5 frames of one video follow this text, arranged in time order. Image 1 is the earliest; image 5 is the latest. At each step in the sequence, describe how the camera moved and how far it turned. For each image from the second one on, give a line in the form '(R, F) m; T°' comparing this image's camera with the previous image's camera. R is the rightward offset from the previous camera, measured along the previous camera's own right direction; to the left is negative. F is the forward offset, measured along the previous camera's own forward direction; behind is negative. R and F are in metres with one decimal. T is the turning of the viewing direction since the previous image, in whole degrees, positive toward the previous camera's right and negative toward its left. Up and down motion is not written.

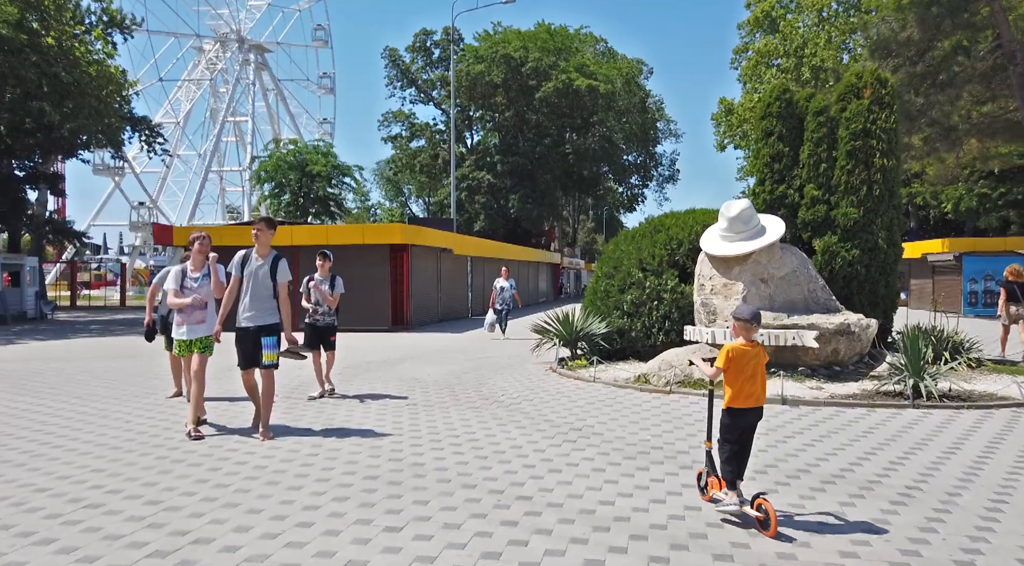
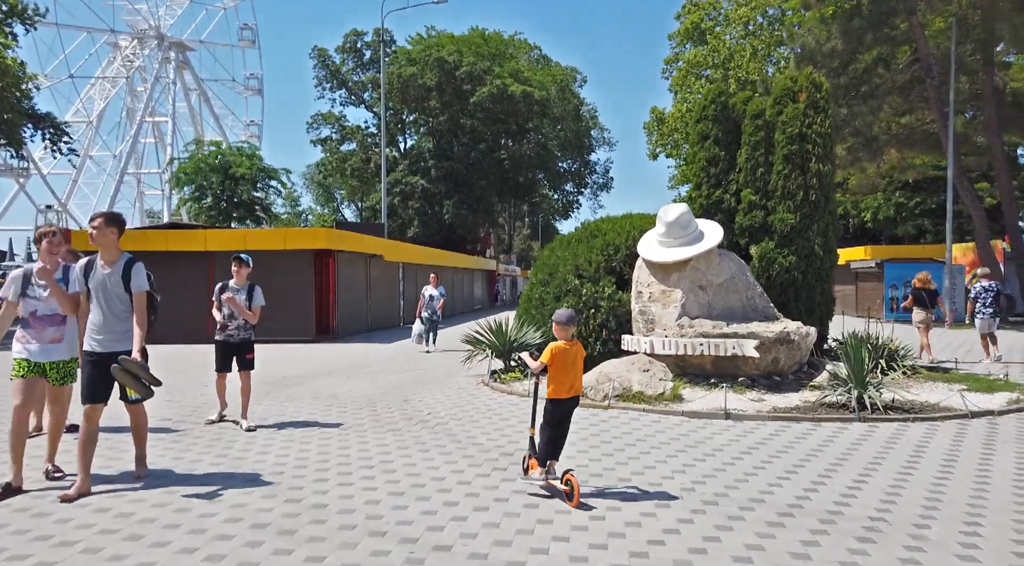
(+0.1, +0.7) m; +5°
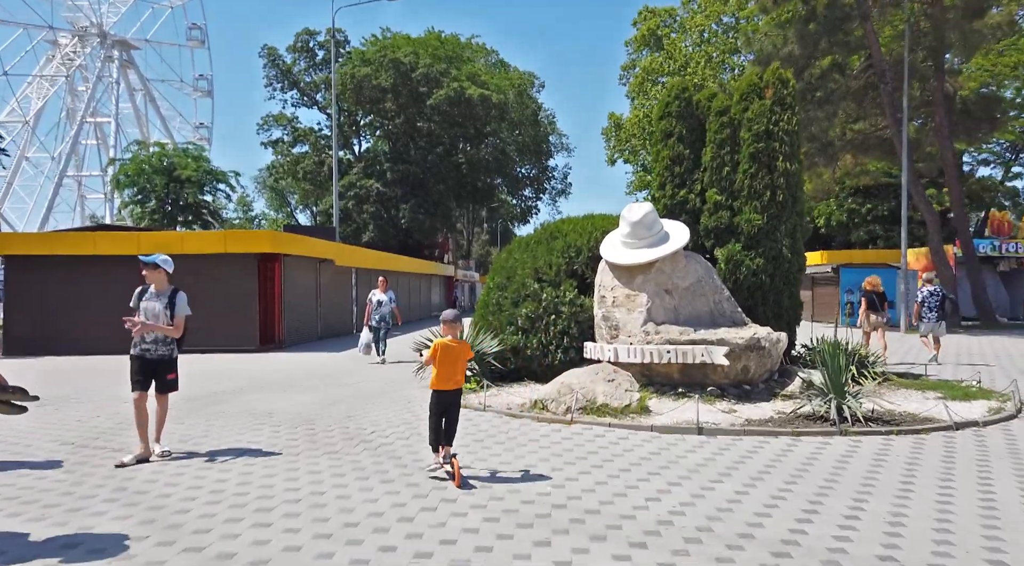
(+0.1, +0.8) m; +3°
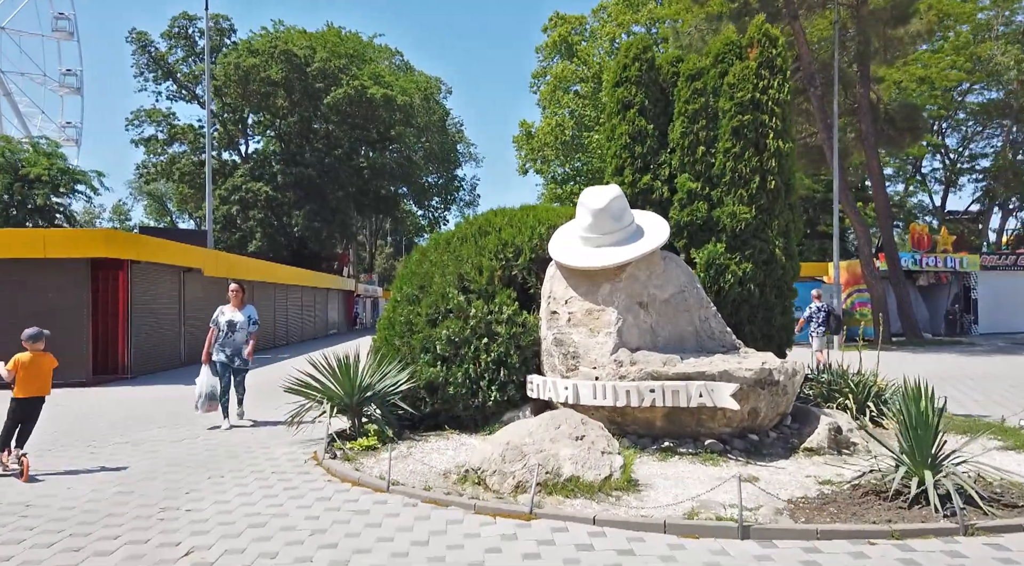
(-0.1, +3.2) m; +7°
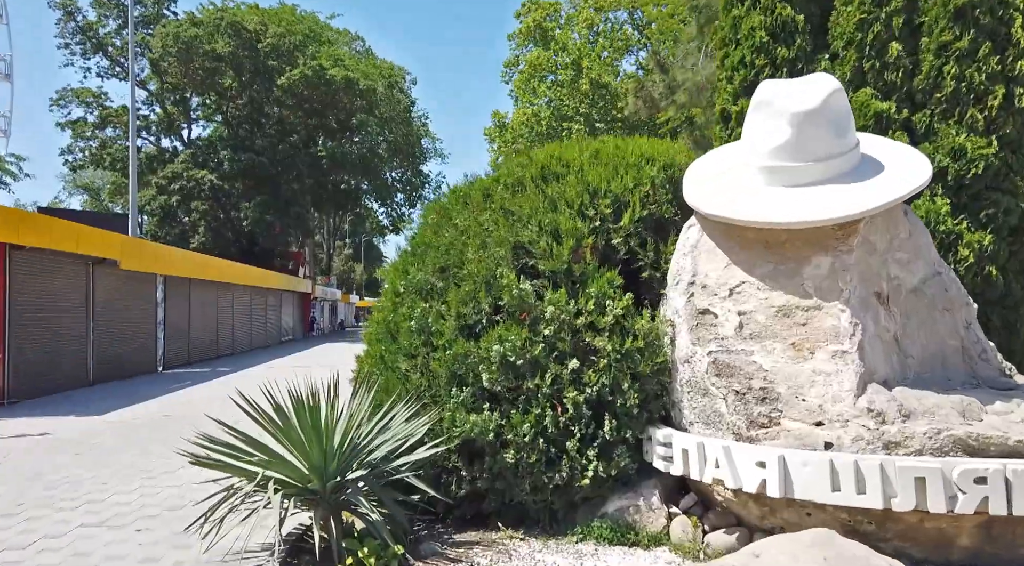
(-1.0, +4.0) m; +3°
